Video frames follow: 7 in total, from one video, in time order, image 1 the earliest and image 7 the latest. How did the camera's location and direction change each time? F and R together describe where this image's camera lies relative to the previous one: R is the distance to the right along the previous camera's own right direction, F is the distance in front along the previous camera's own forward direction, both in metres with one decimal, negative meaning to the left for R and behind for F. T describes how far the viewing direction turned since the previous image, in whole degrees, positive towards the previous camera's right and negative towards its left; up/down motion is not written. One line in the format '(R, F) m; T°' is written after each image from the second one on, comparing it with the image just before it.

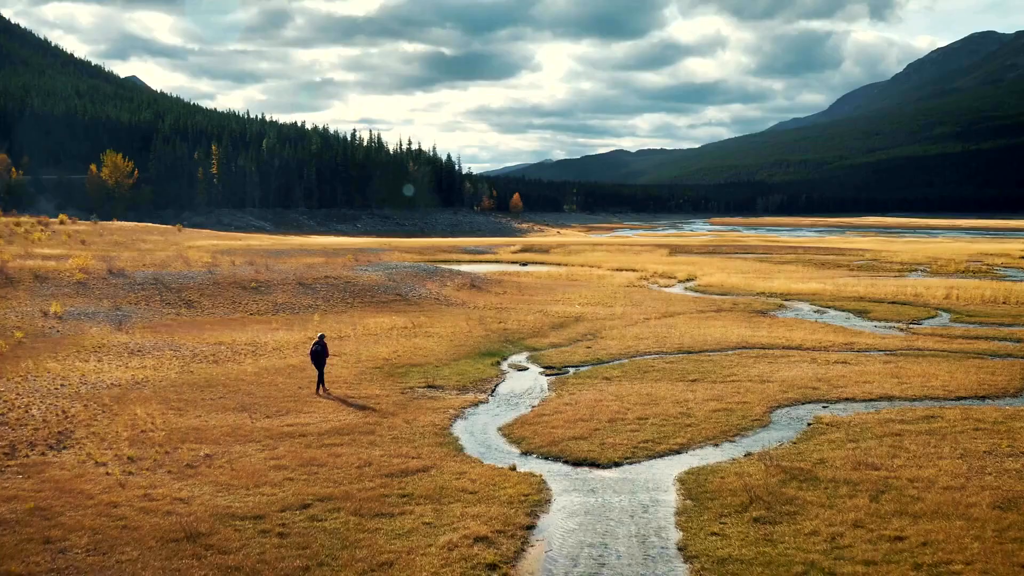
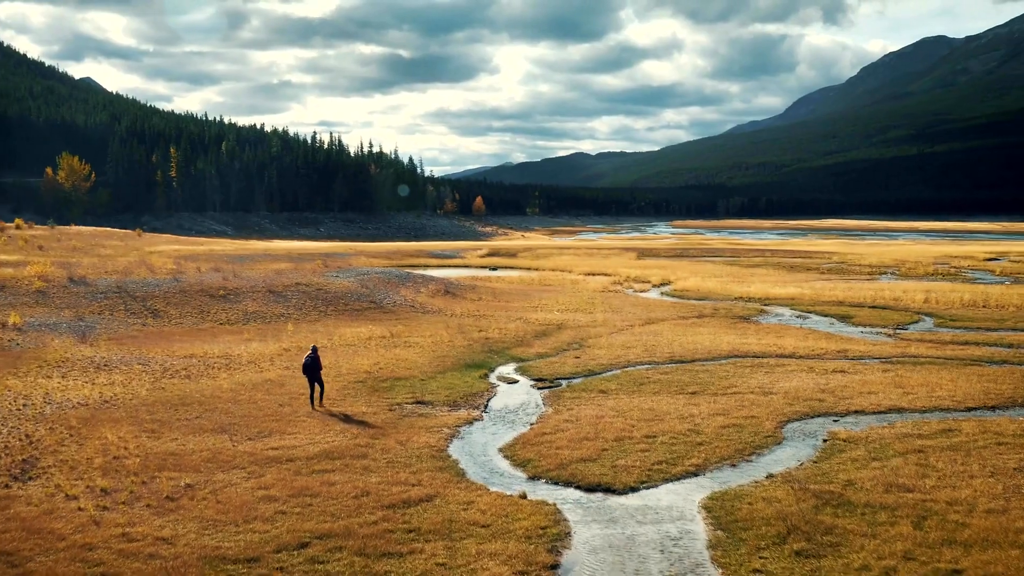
(-0.8, +1.5) m; +2°
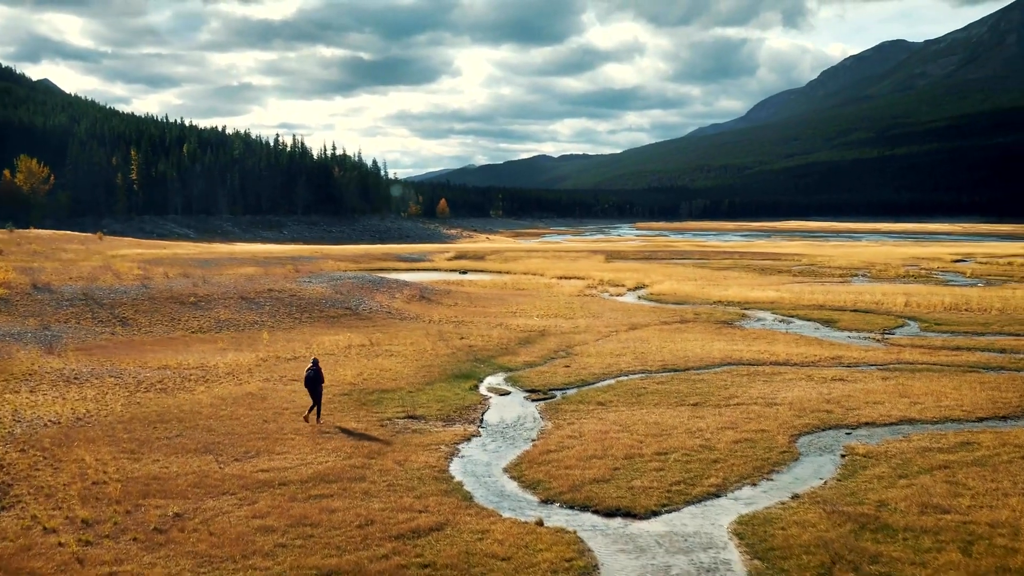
(-0.8, +1.3) m; +2°
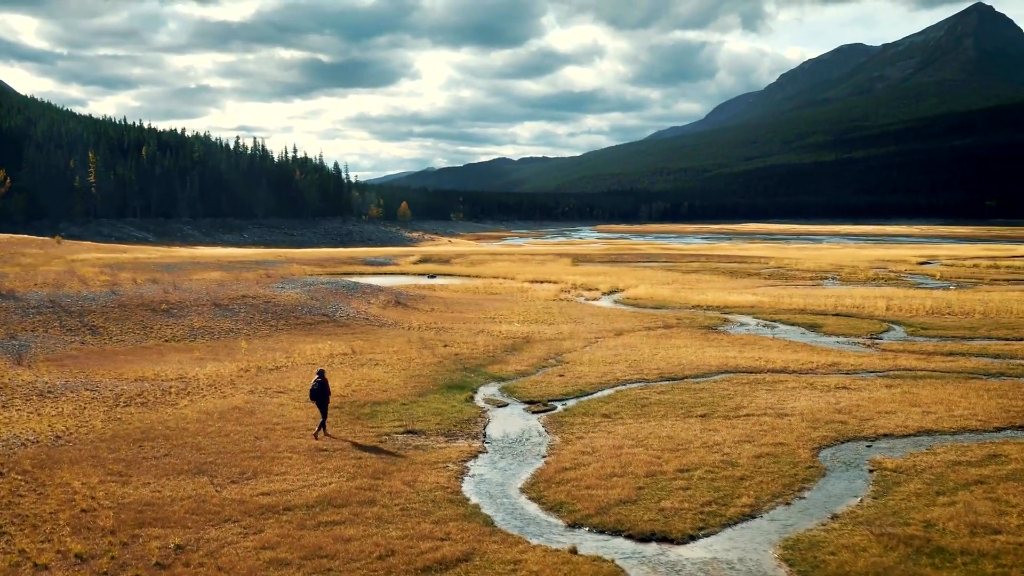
(-1.0, +1.2) m; +2°
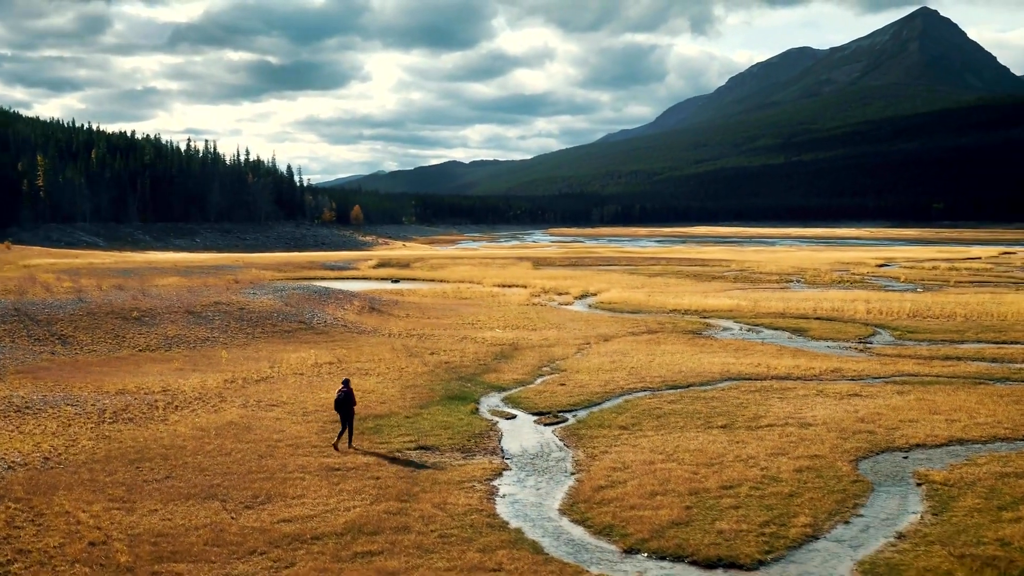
(-1.4, +1.3) m; +3°
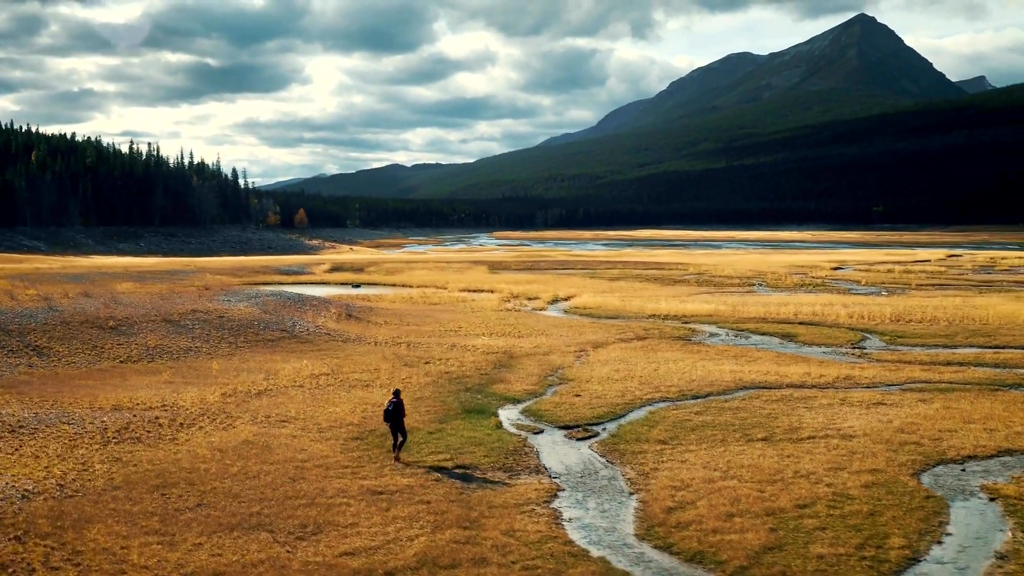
(-2.0, +1.3) m; +3°
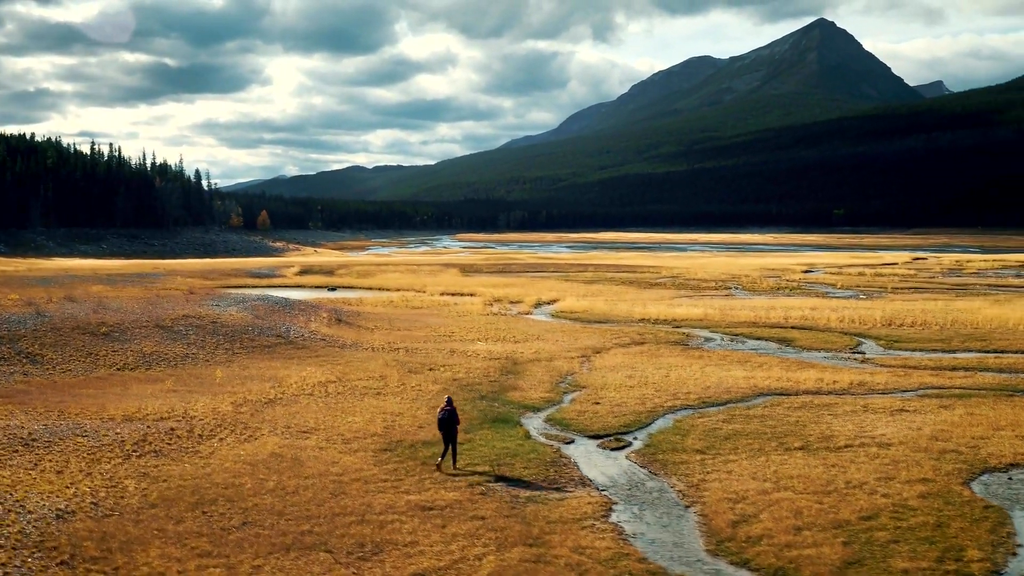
(-1.6, +0.6) m; +2°
